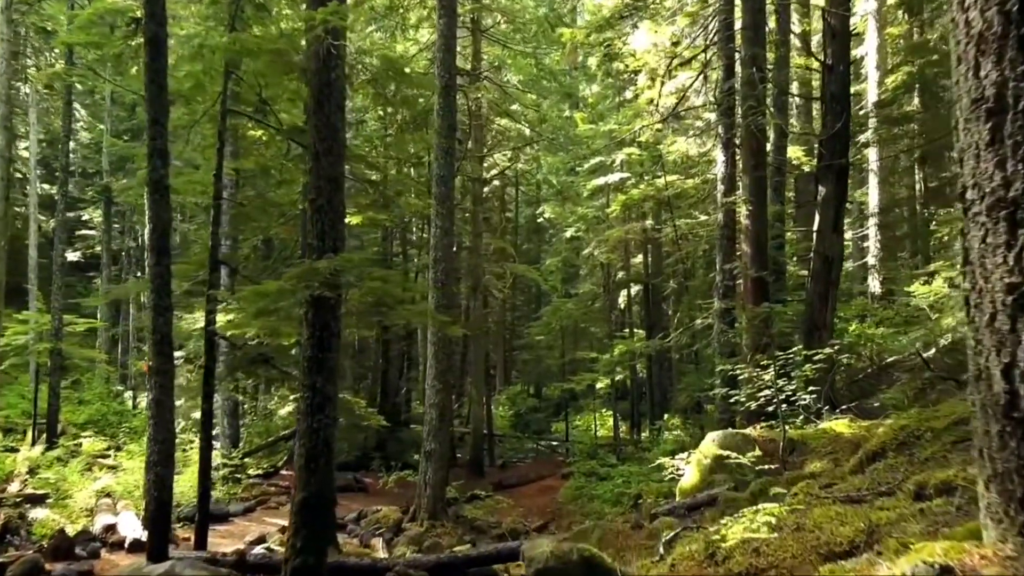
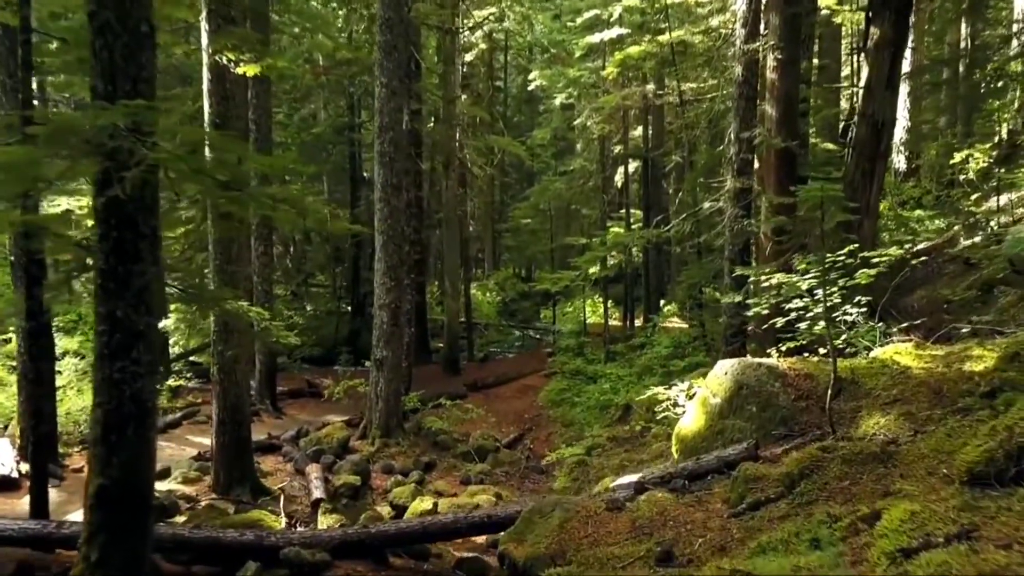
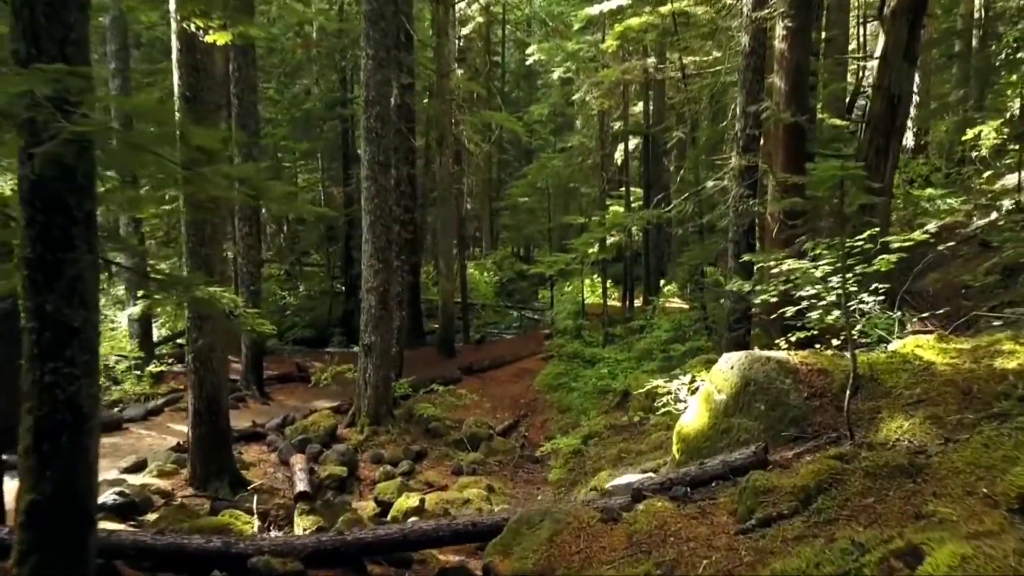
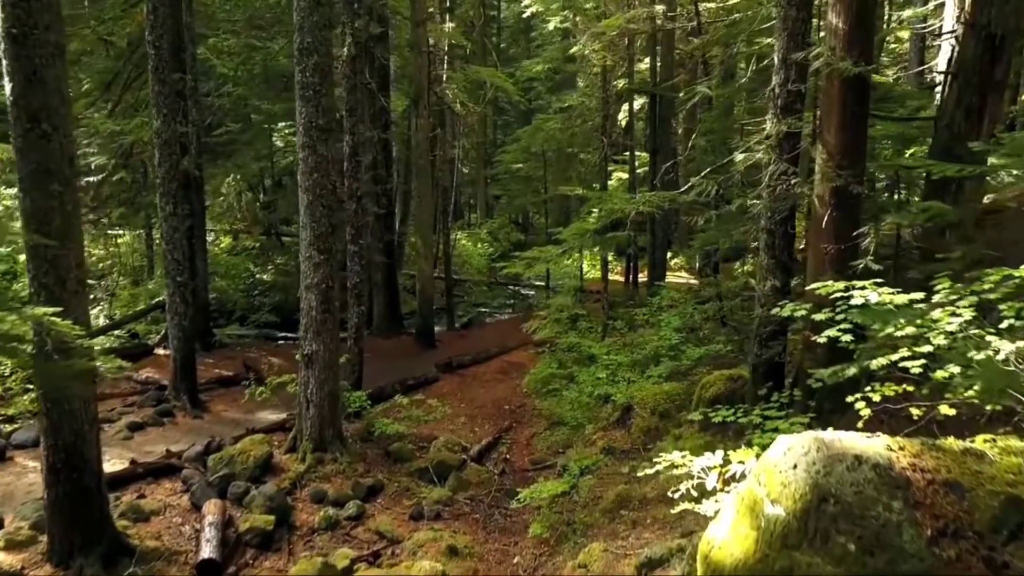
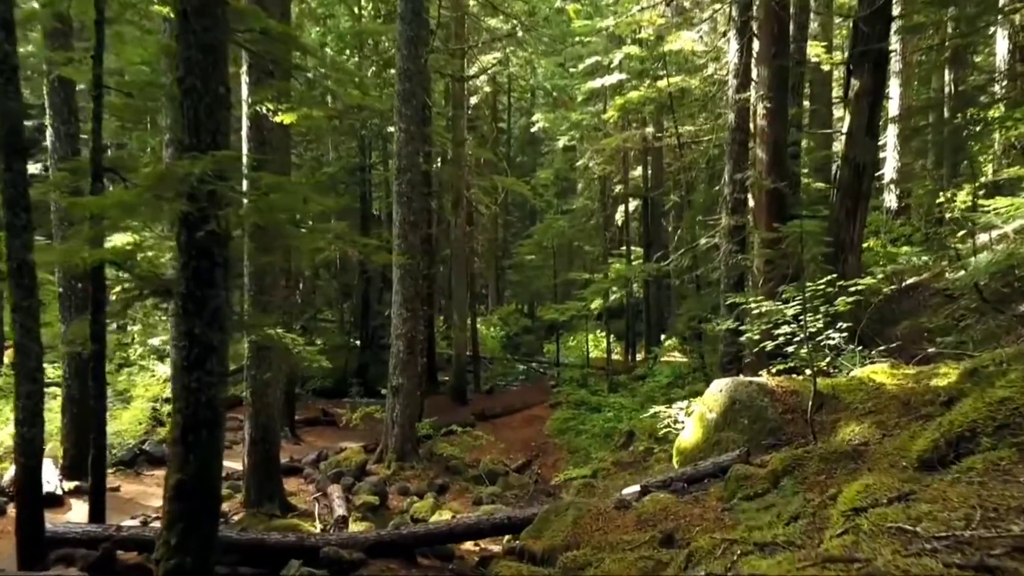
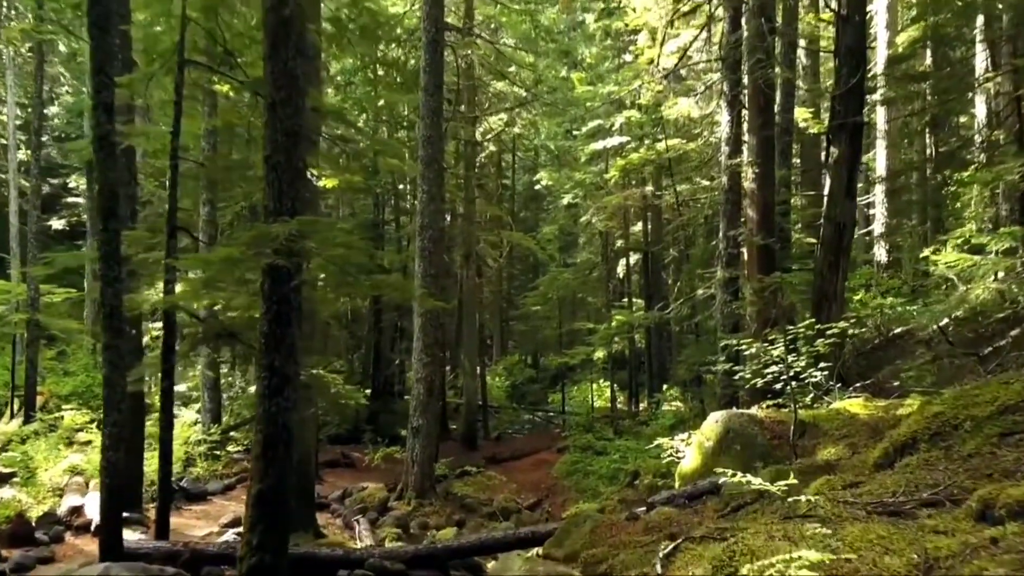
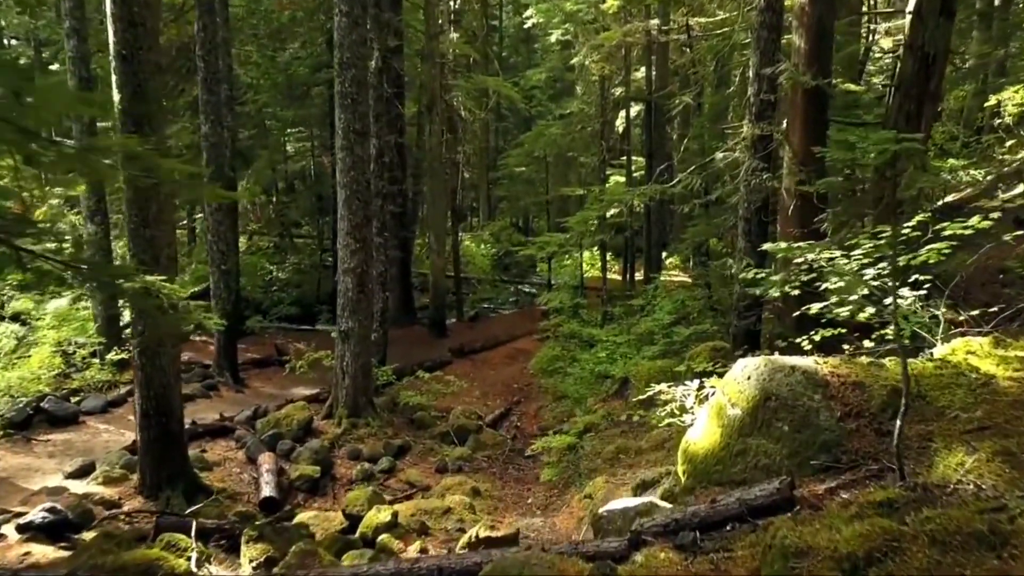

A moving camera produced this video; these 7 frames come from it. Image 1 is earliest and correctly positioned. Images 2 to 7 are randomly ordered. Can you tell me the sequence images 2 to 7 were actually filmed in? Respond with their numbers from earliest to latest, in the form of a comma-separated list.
6, 5, 2, 3, 7, 4
